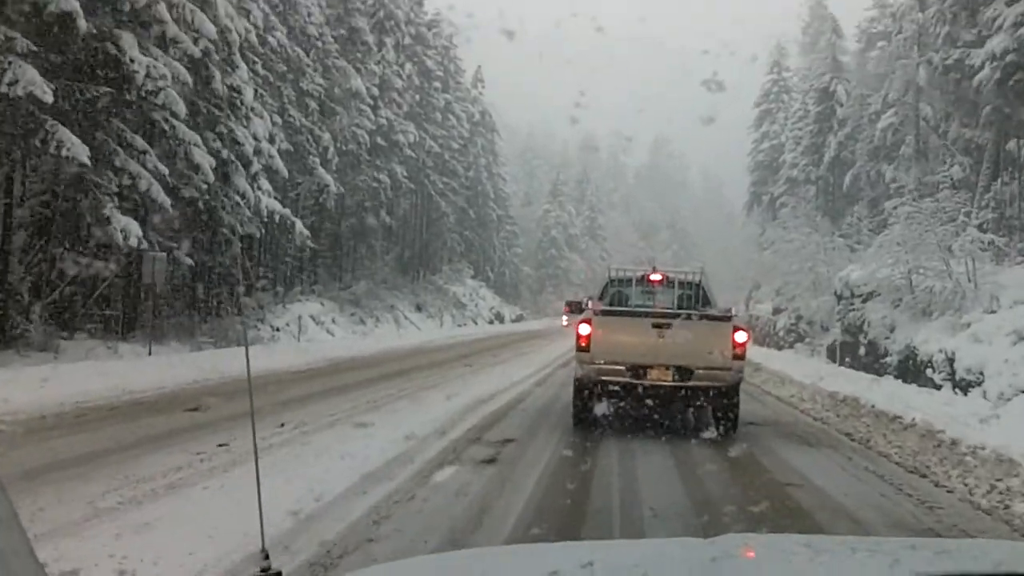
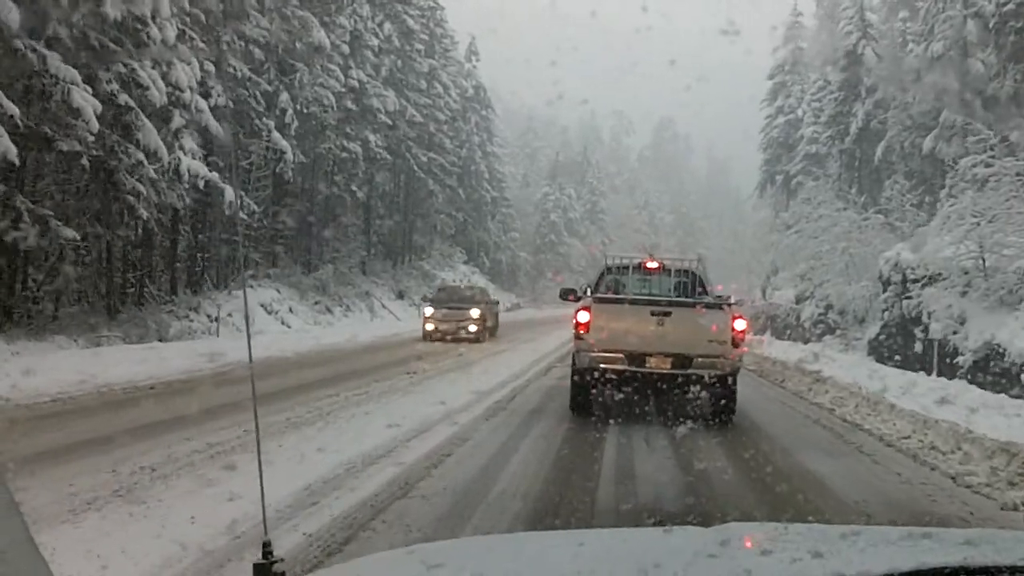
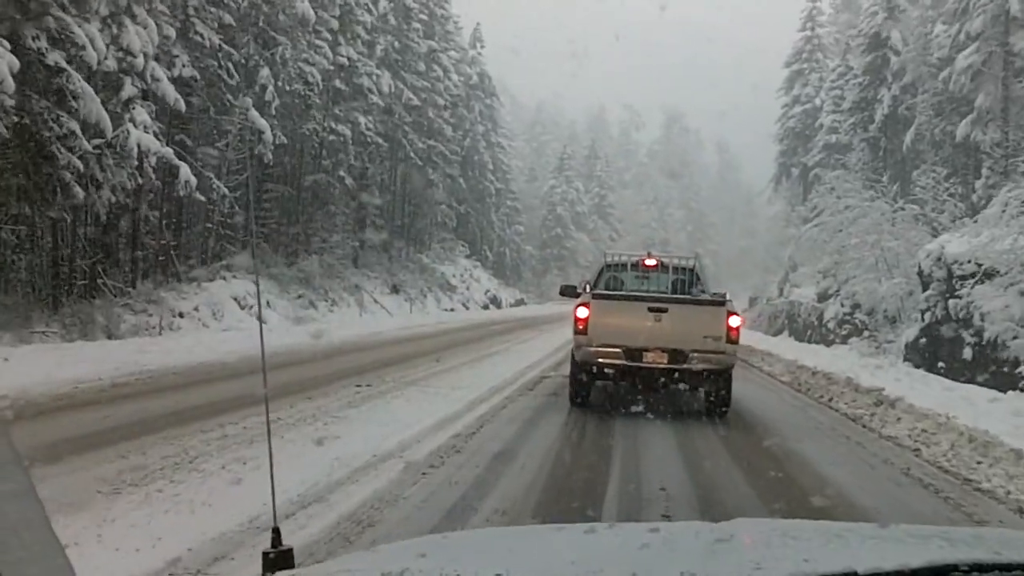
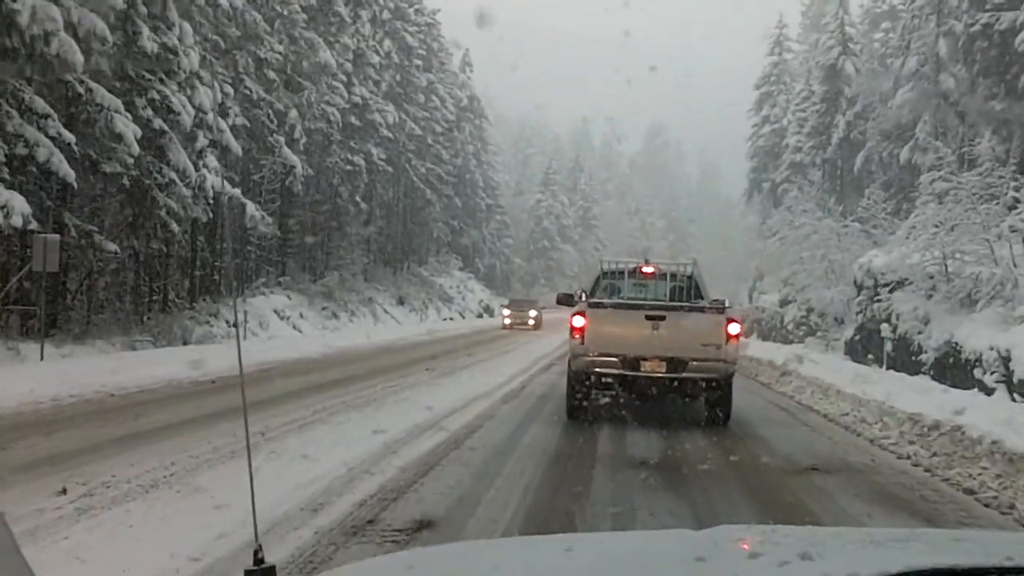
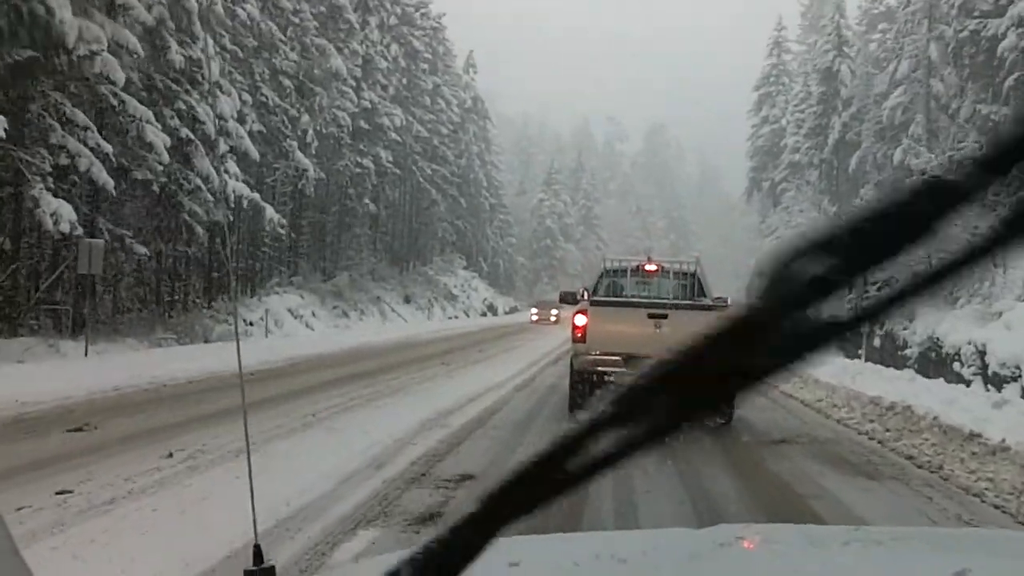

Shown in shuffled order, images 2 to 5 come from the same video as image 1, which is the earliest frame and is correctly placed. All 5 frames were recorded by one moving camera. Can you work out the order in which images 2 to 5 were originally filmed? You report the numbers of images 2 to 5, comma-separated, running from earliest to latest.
5, 4, 2, 3
